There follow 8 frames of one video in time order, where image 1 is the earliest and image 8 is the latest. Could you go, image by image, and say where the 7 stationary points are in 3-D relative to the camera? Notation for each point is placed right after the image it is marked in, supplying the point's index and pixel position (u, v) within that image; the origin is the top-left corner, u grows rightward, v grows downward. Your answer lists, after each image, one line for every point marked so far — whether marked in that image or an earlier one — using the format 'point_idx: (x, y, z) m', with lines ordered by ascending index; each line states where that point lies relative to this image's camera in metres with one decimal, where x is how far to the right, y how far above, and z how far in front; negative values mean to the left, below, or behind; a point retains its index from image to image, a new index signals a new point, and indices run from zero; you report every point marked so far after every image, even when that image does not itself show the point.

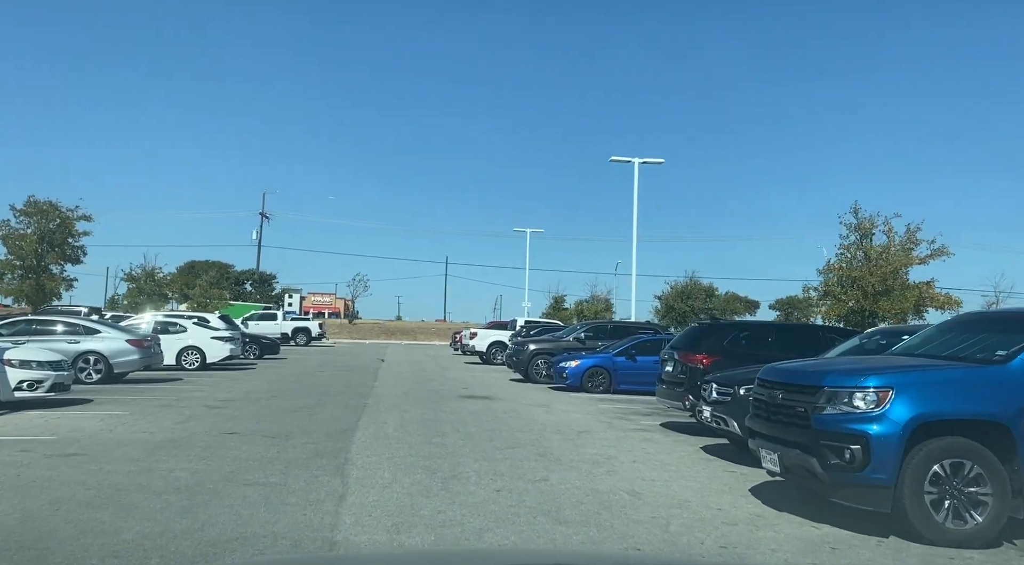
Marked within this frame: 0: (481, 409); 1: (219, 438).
0: (-0.6, -2.5, +14.5) m
1: (-4.0, -2.1, +10.1) m
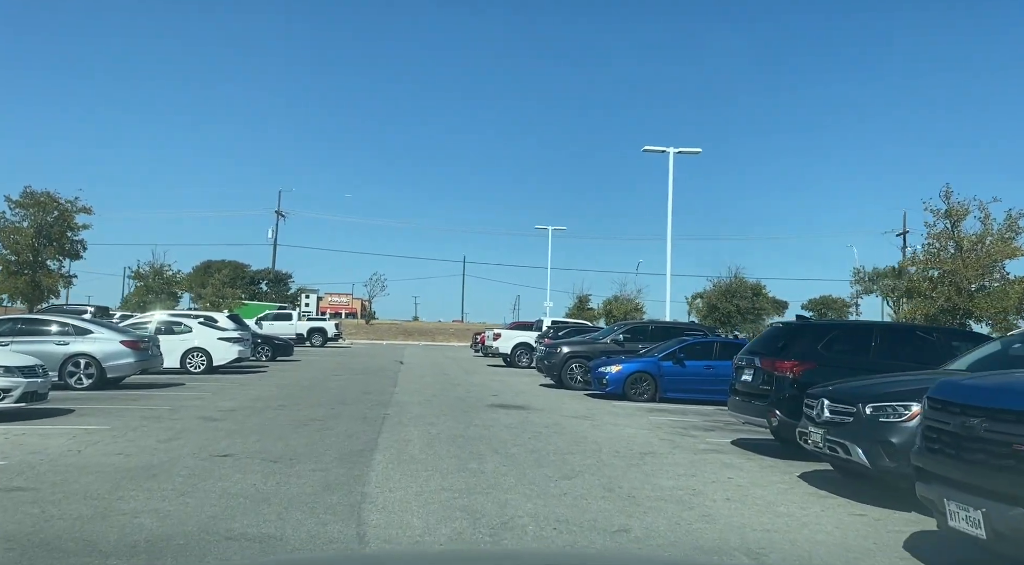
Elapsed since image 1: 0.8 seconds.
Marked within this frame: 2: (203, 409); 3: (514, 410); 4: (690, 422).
0: (+0.1, -2.4, +12.6) m
1: (-3.4, -2.0, +8.3) m
2: (-5.4, -2.2, +13.1) m
3: (+0.1, -2.4, +14.2) m
4: (+3.2, -2.5, +13.3) m
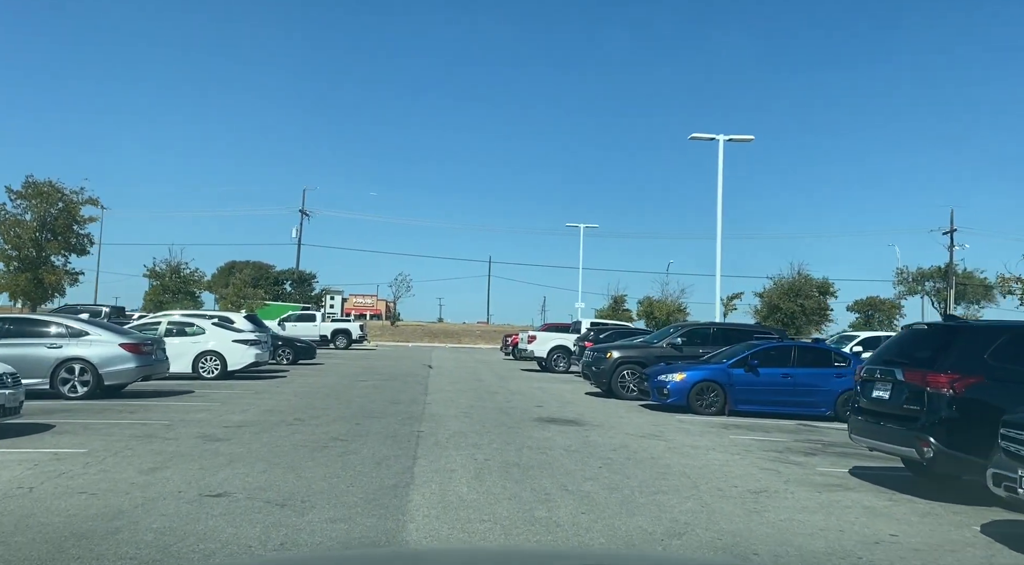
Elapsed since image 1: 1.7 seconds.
0: (+0.9, -2.3, +10.5) m
1: (-2.7, -1.9, +6.3) m
2: (-4.6, -2.1, +11.2) m
3: (+0.9, -2.3, +12.1) m
4: (+4.0, -2.4, +11.2) m
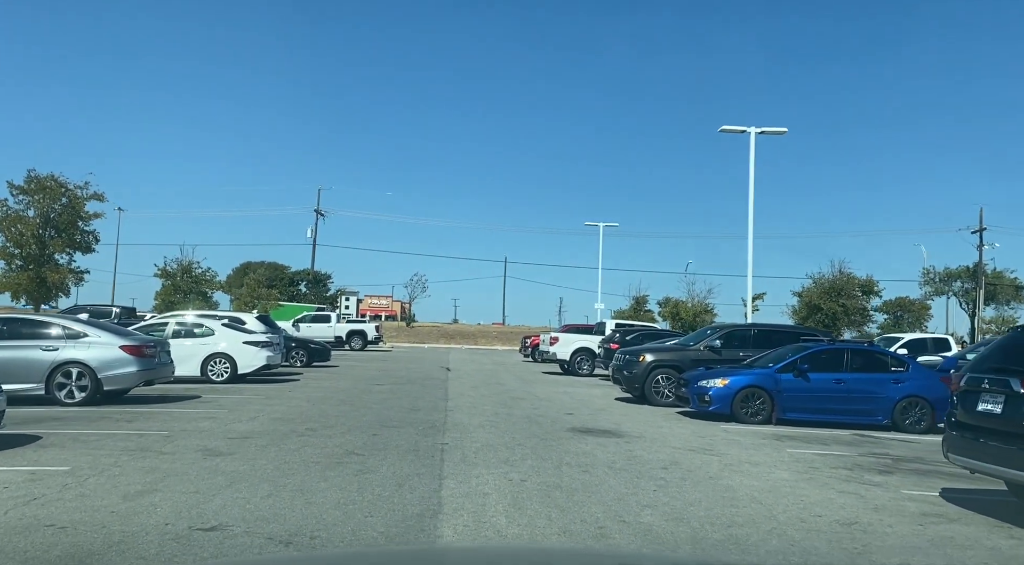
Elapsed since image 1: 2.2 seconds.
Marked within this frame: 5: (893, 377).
0: (+1.4, -2.2, +9.4) m
1: (-2.3, -1.8, +5.3) m
2: (-4.1, -2.1, +10.1) m
3: (+1.4, -2.3, +10.9) m
4: (+4.5, -2.3, +9.9) m
5: (+7.2, -1.8, +14.1) m
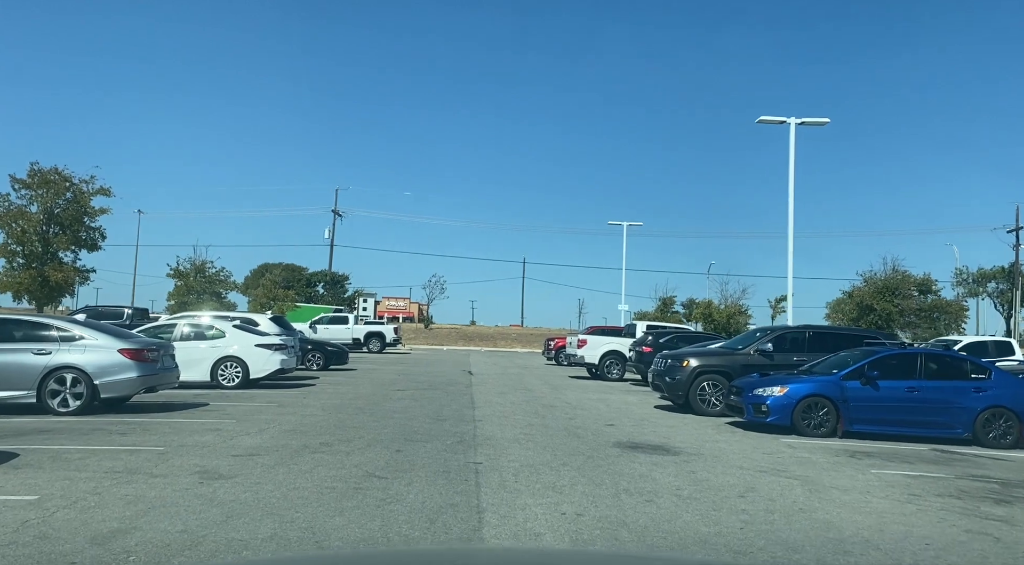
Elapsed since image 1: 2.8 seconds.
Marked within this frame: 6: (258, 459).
0: (+1.9, -2.2, +8.0) m
1: (-1.9, -1.8, +4.0) m
2: (-3.6, -2.0, +8.9) m
3: (+2.0, -2.2, +9.6) m
4: (+5.0, -2.3, +8.5) m
5: (+7.8, -1.7, +12.6) m
6: (-3.0, -2.0, +8.7) m
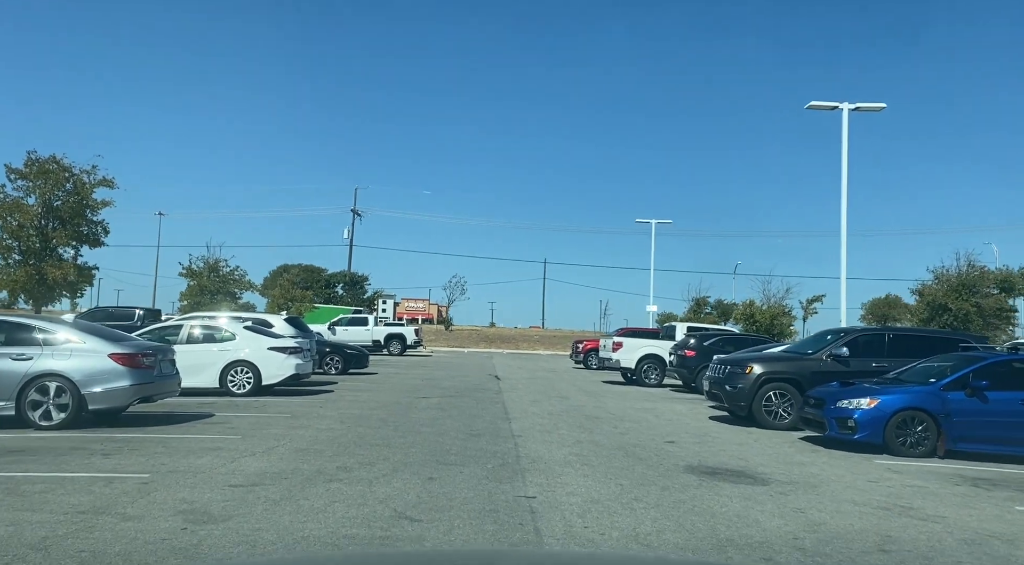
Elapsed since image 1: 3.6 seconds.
0: (+2.4, -2.1, +6.3) m
1: (-1.5, -1.7, +2.4) m
2: (-3.0, -2.0, +7.3) m
3: (+2.5, -2.2, +7.9) m
4: (+5.6, -2.2, +6.7) m
5: (+8.5, -1.7, +10.8) m
6: (-2.4, -2.0, +7.1) m
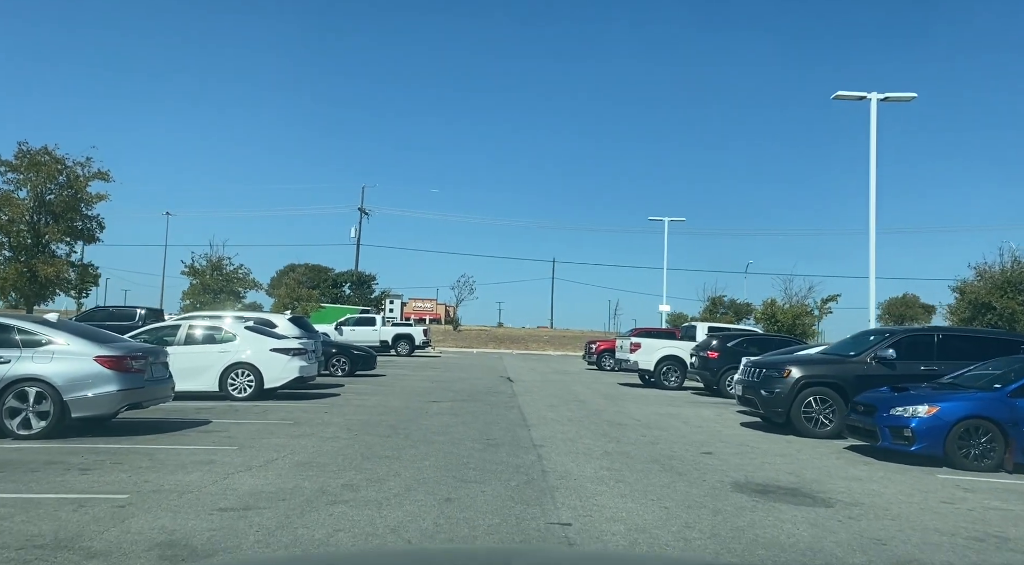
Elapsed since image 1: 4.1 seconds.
0: (+2.7, -2.0, +5.3) m
1: (-1.3, -1.6, +1.4) m
2: (-2.7, -1.9, +6.4) m
3: (+2.8, -2.1, +6.9) m
4: (+5.8, -2.1, +5.7) m
5: (+8.7, -1.6, +9.7) m
6: (-2.1, -1.9, +6.2) m
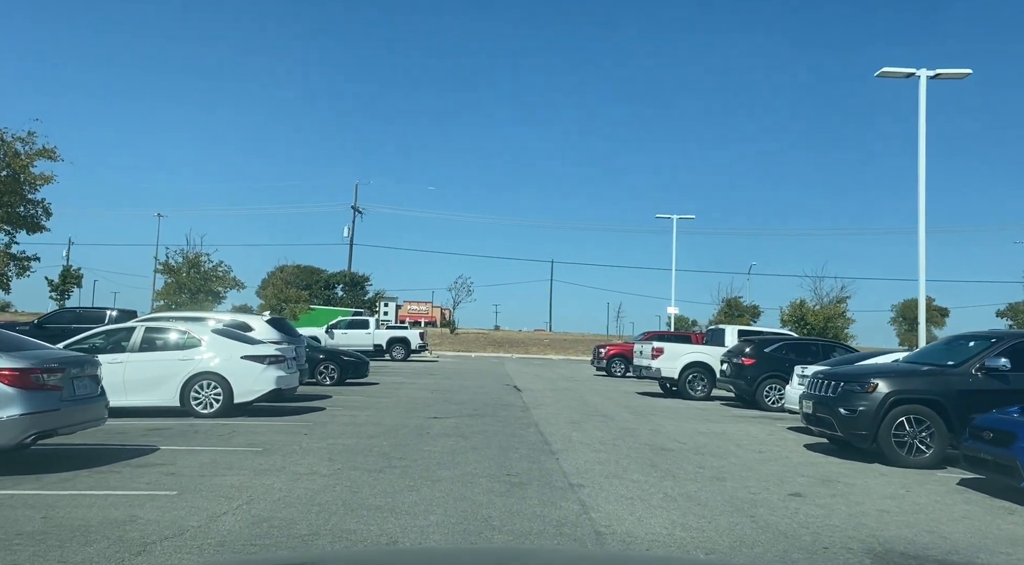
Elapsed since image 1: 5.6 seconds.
0: (+3.0, -1.9, +2.9) m
1: (-0.9, -1.5, -1.0) m
2: (-2.4, -1.8, +4.0) m
3: (+3.2, -2.0, +4.5) m
4: (+6.2, -2.0, +3.4) m
5: (+9.1, -1.5, +7.4) m
6: (-1.8, -1.8, +3.8) m
